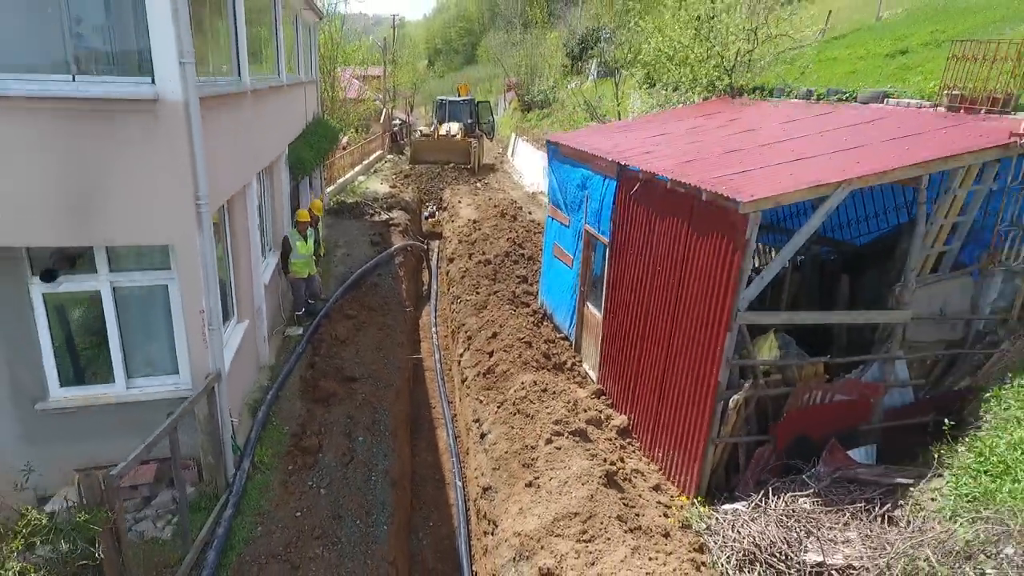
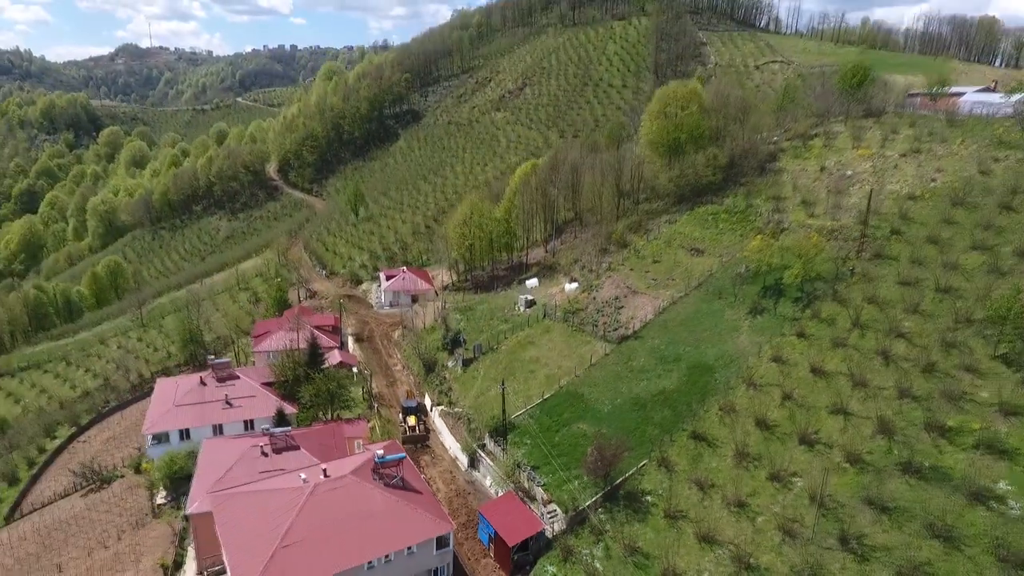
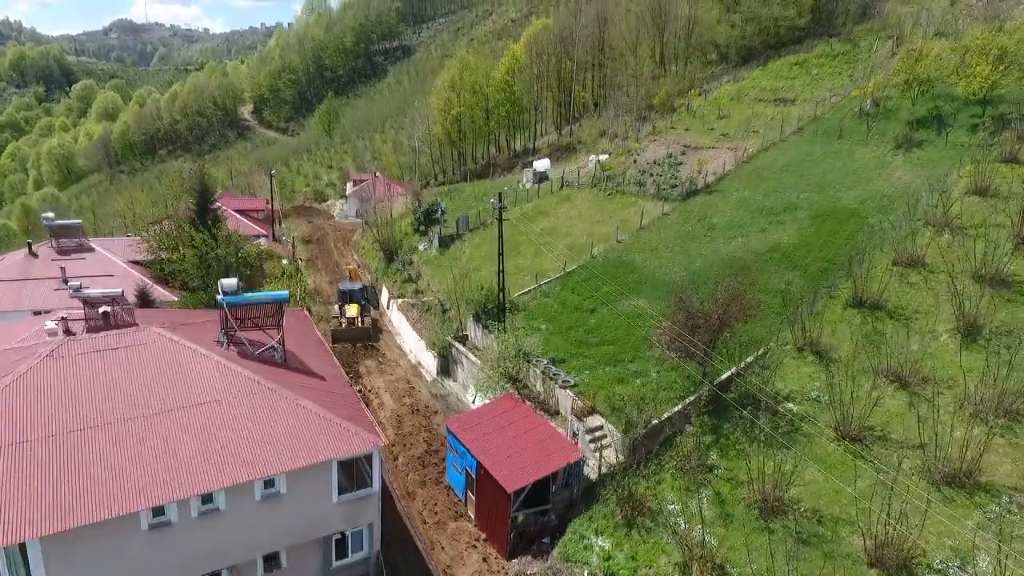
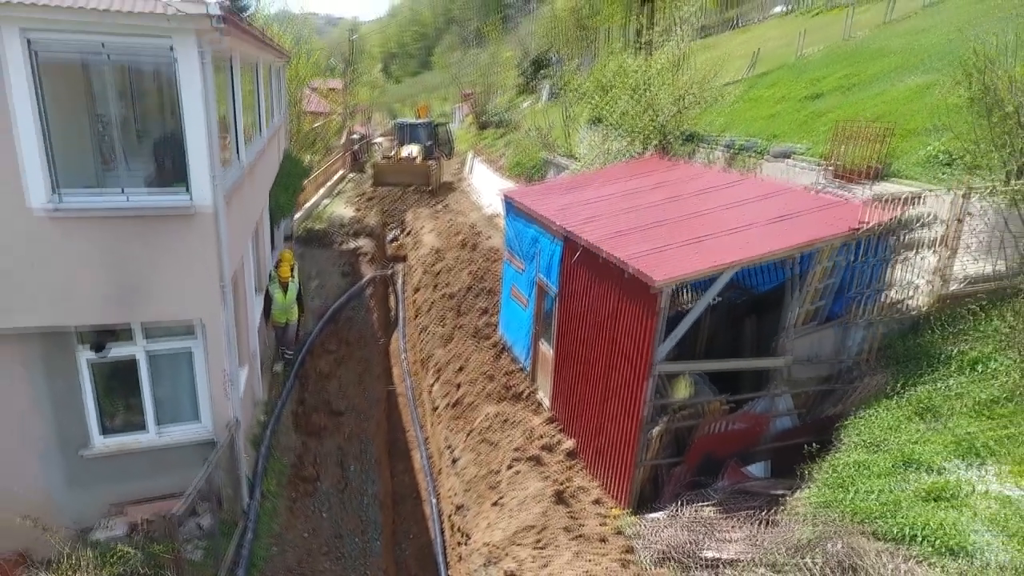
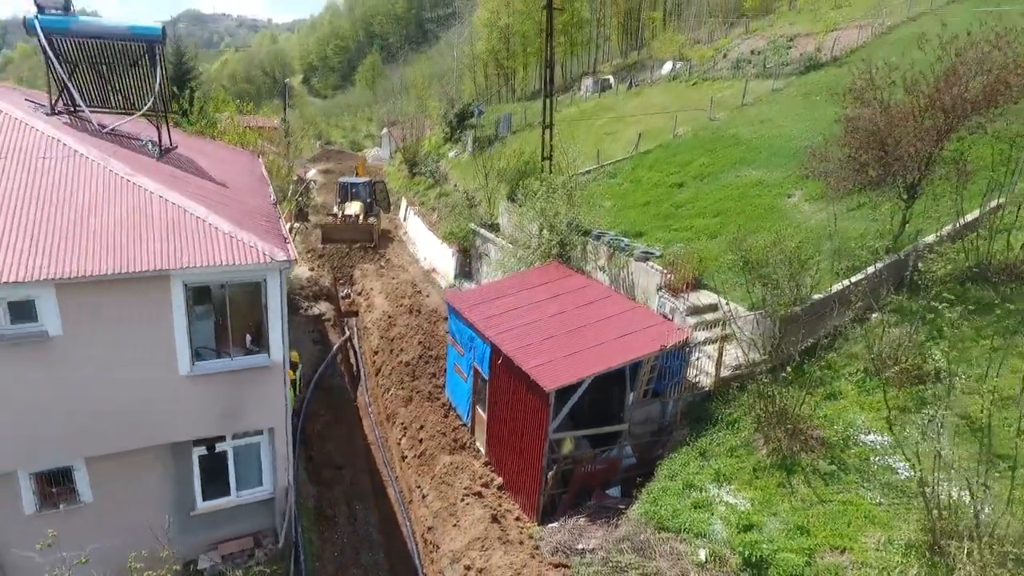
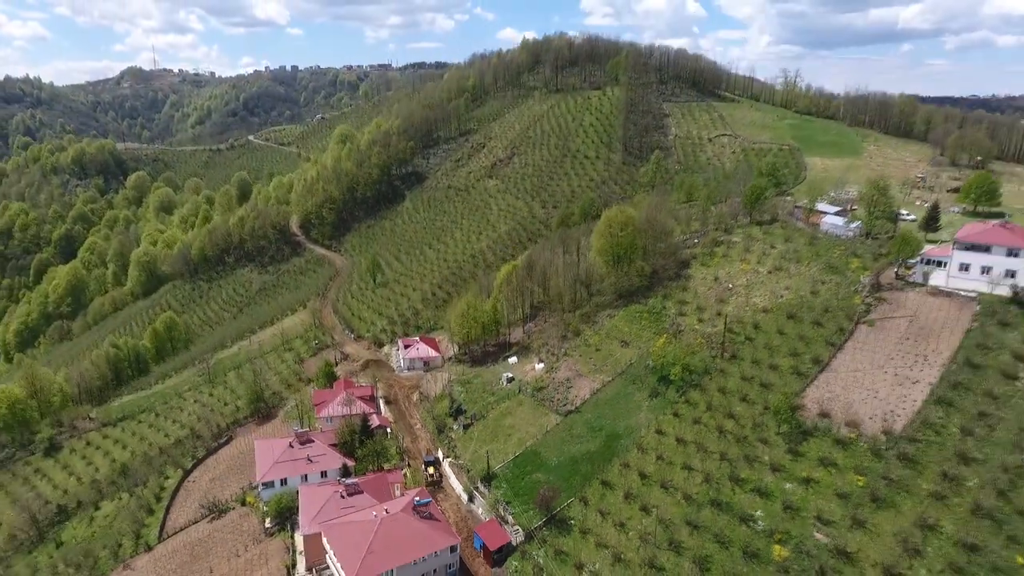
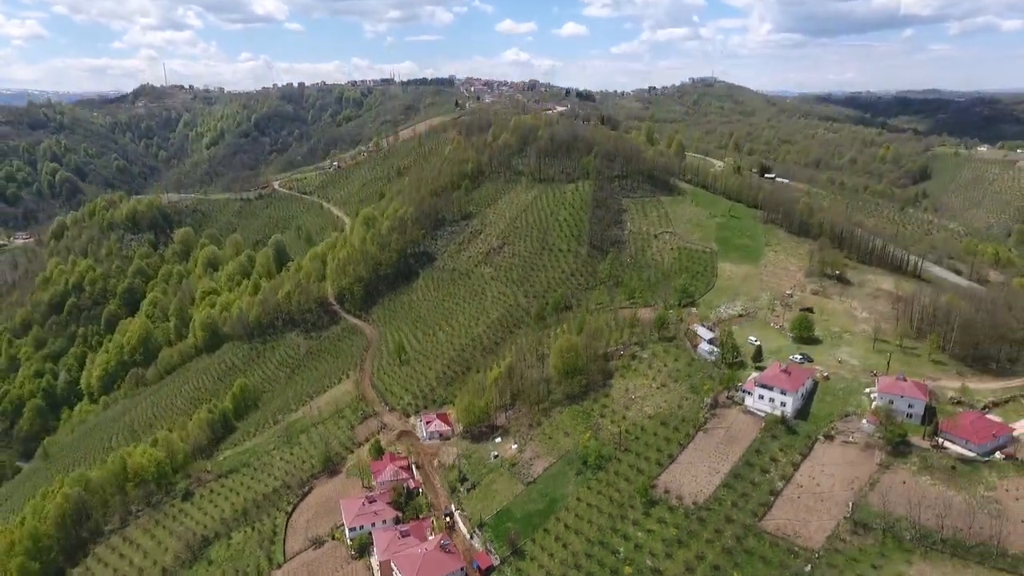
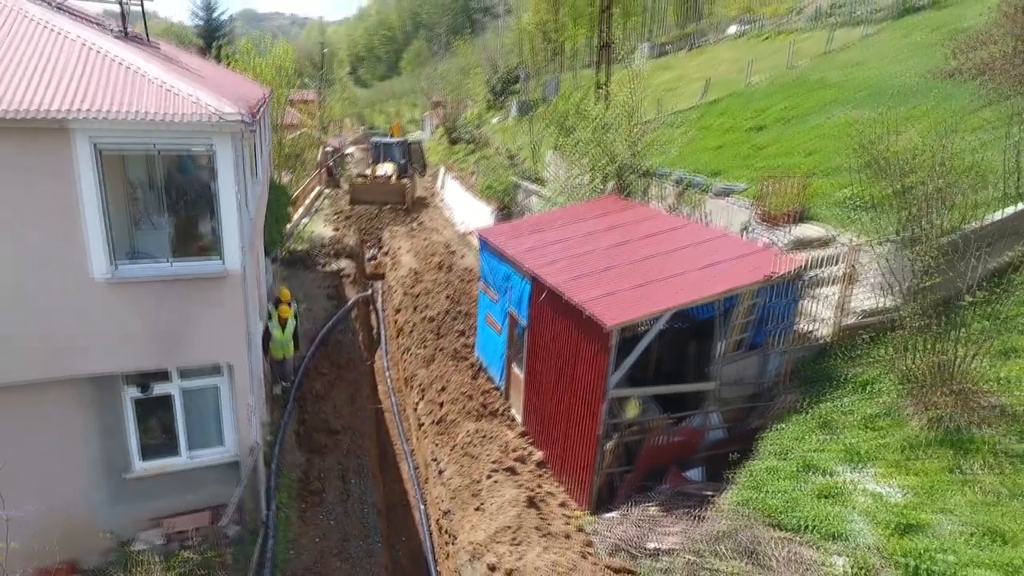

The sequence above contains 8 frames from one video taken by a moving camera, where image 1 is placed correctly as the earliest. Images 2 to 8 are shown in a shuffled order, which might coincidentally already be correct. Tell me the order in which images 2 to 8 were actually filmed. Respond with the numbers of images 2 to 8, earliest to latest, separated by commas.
4, 8, 5, 3, 2, 6, 7
